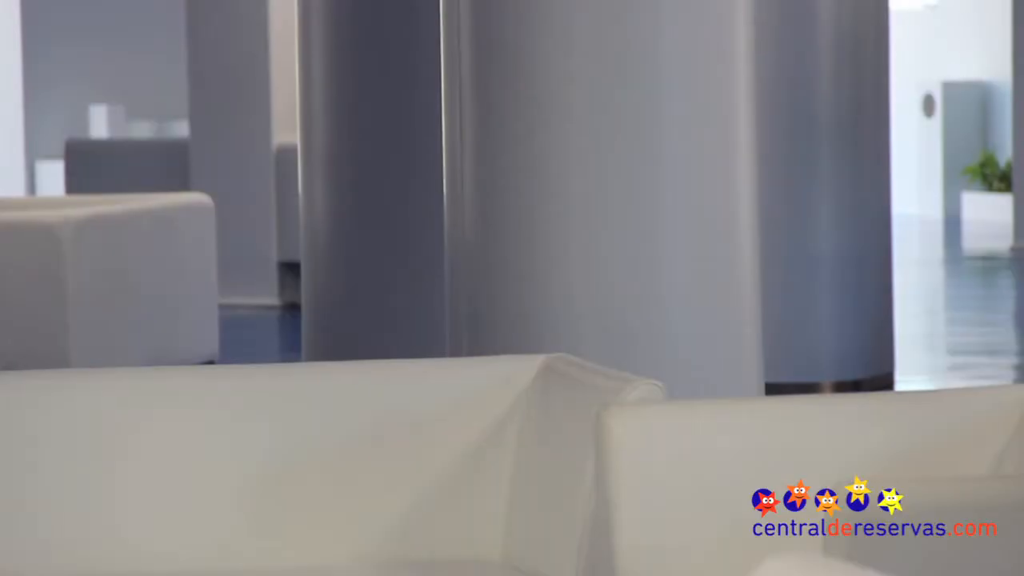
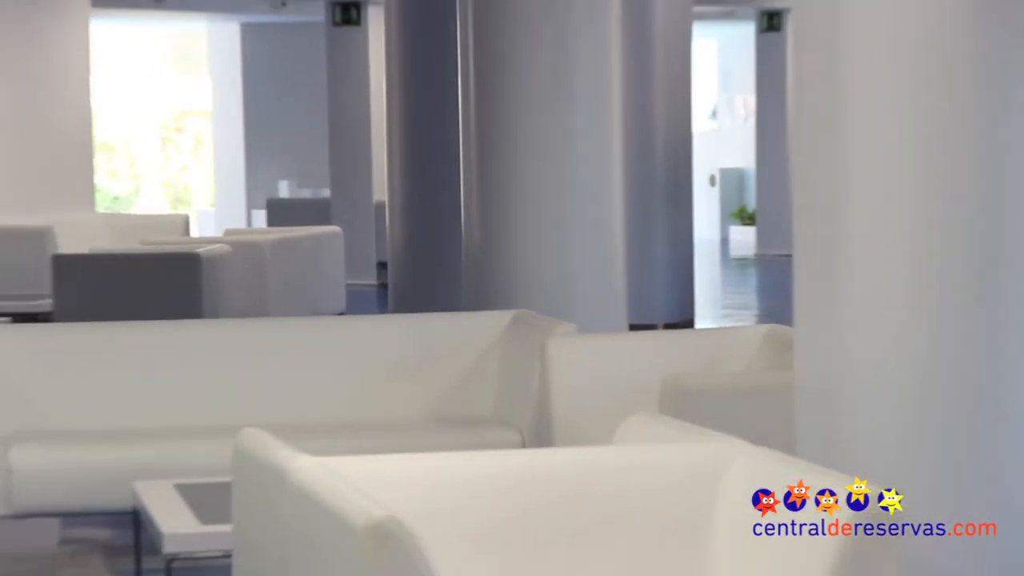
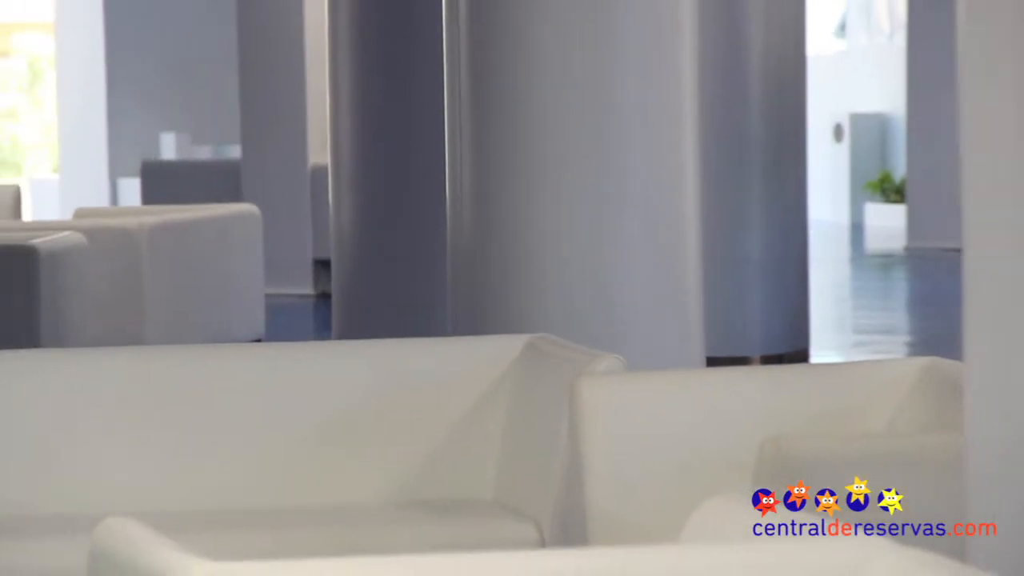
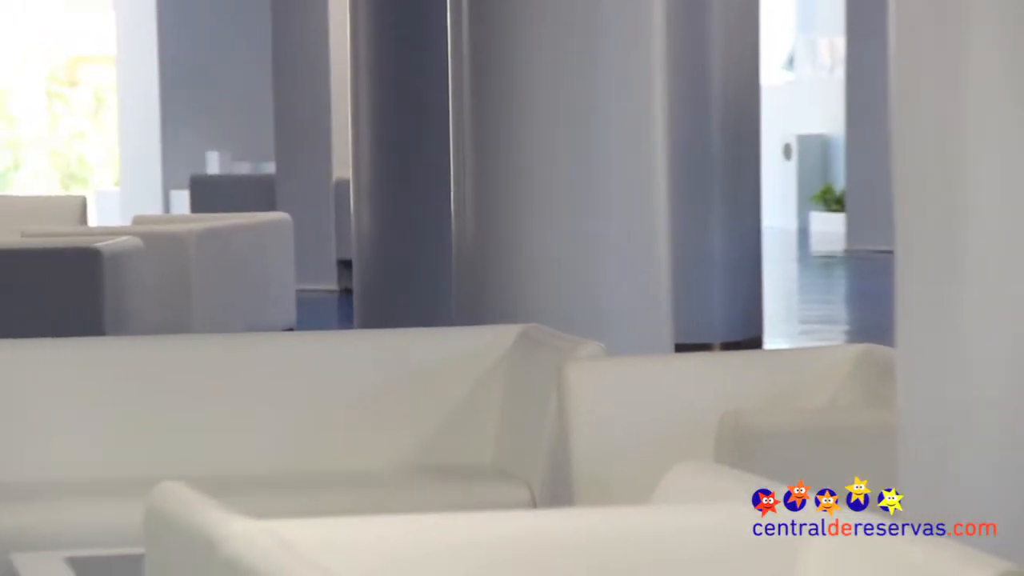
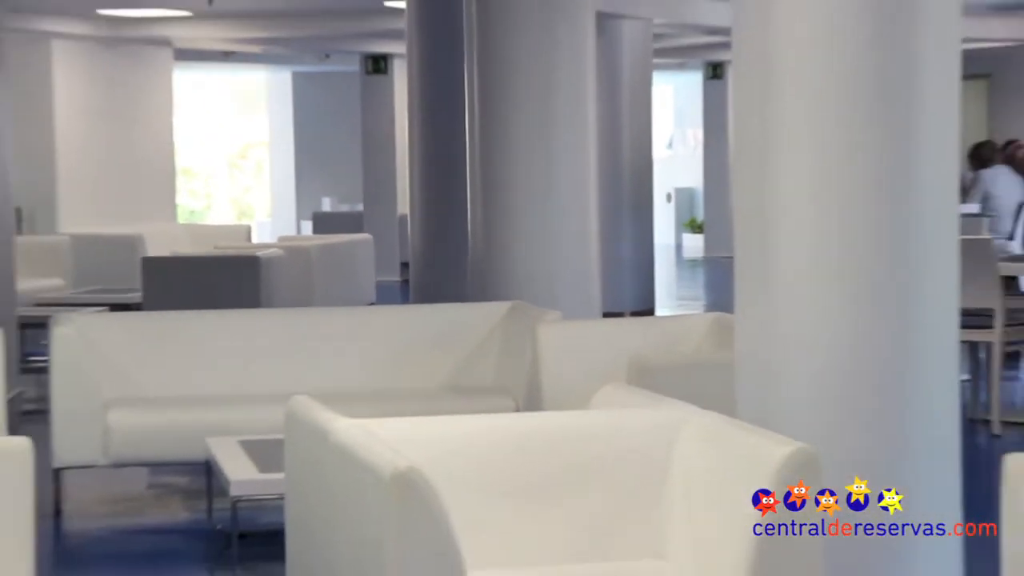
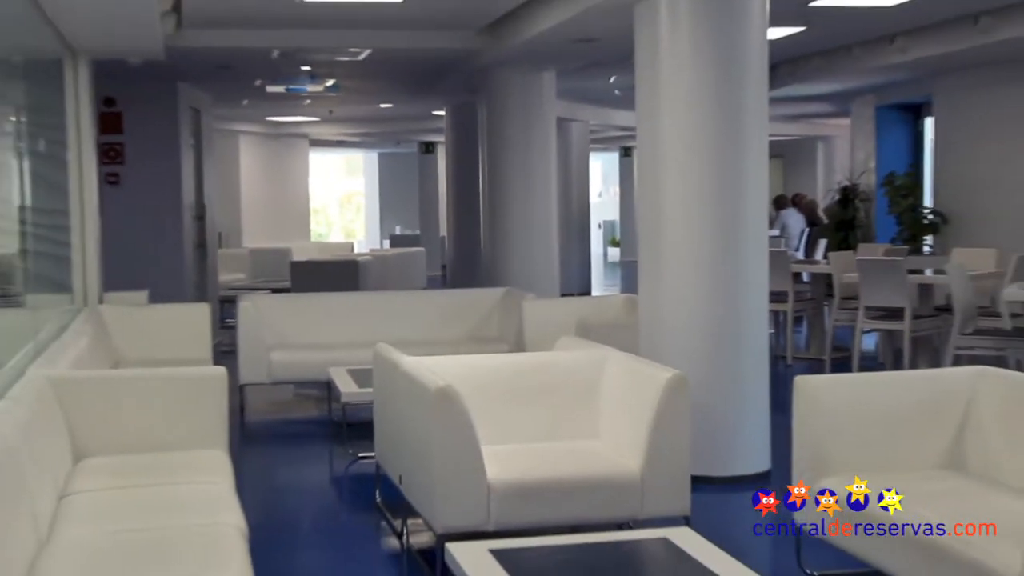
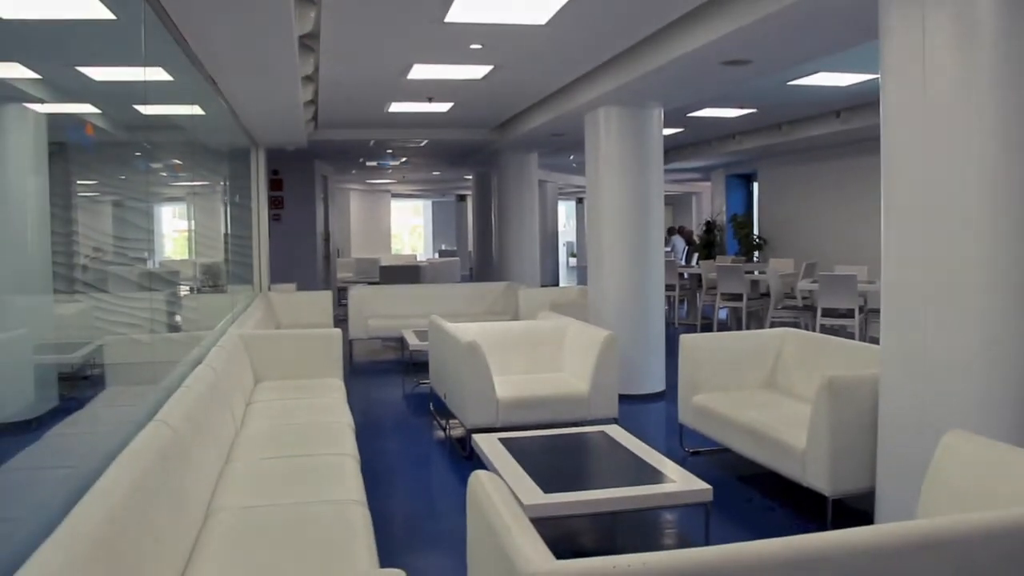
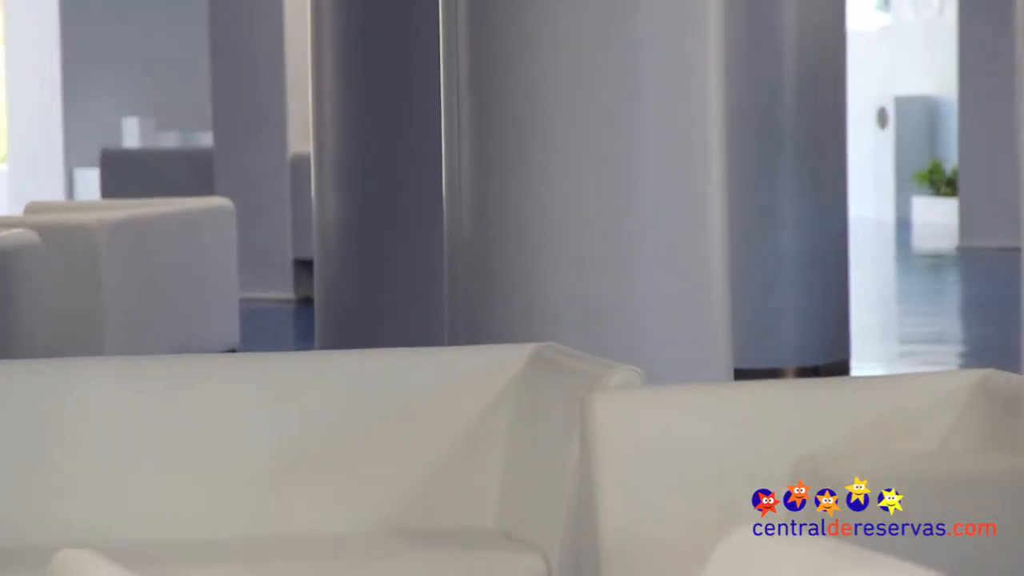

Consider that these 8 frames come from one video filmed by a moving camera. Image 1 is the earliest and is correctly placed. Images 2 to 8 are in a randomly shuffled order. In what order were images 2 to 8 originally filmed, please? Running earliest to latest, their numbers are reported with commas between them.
8, 3, 4, 2, 5, 6, 7
